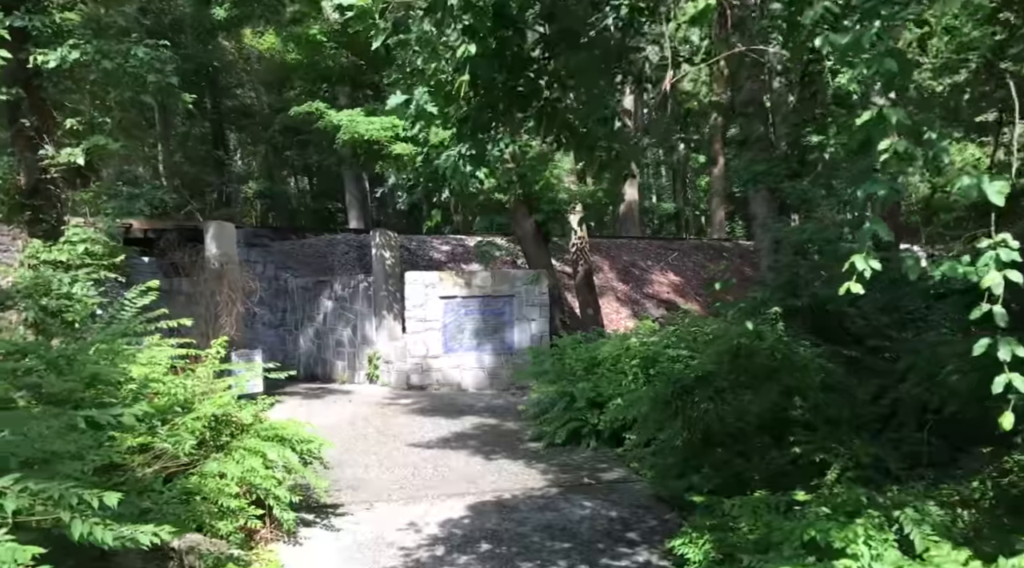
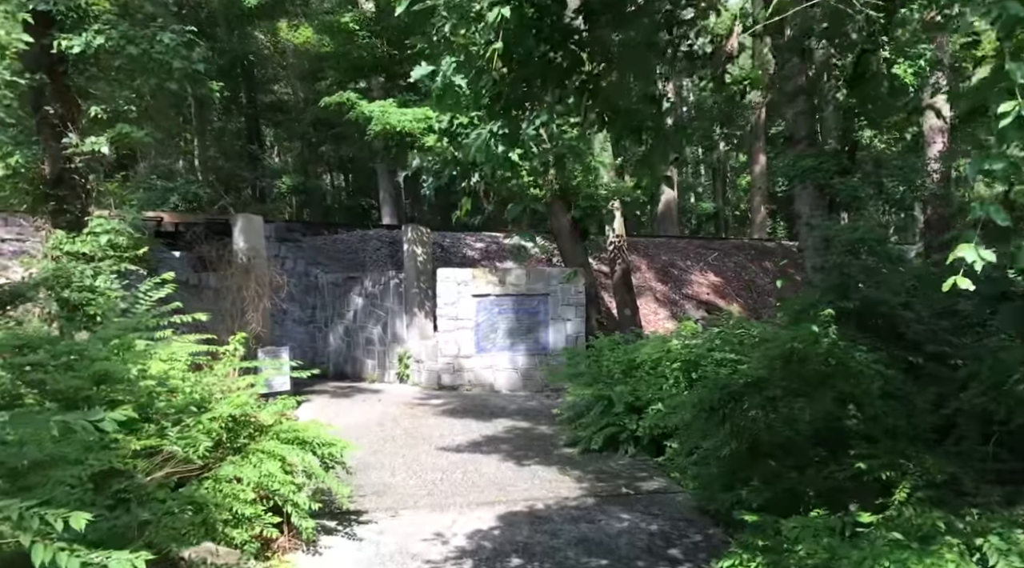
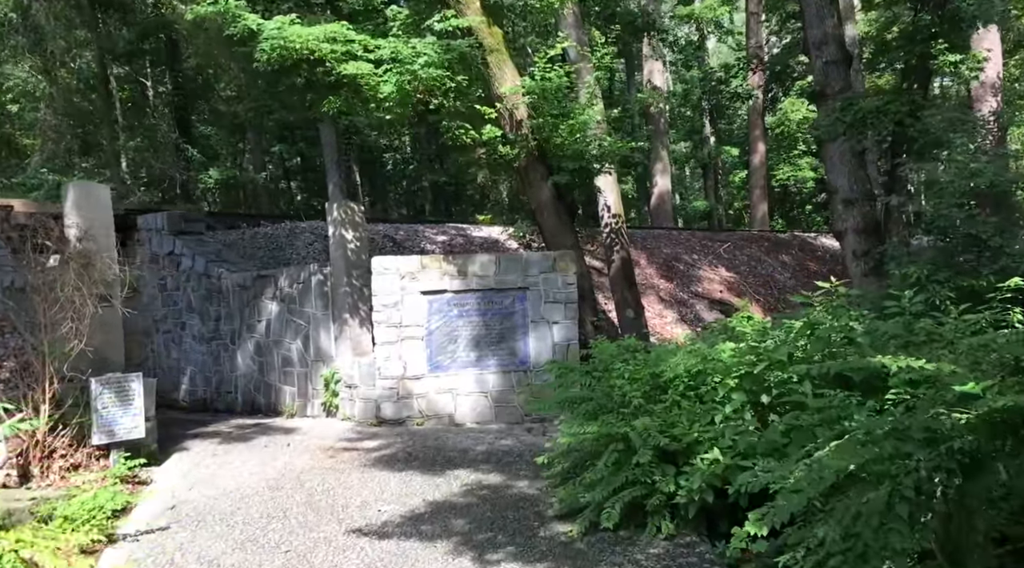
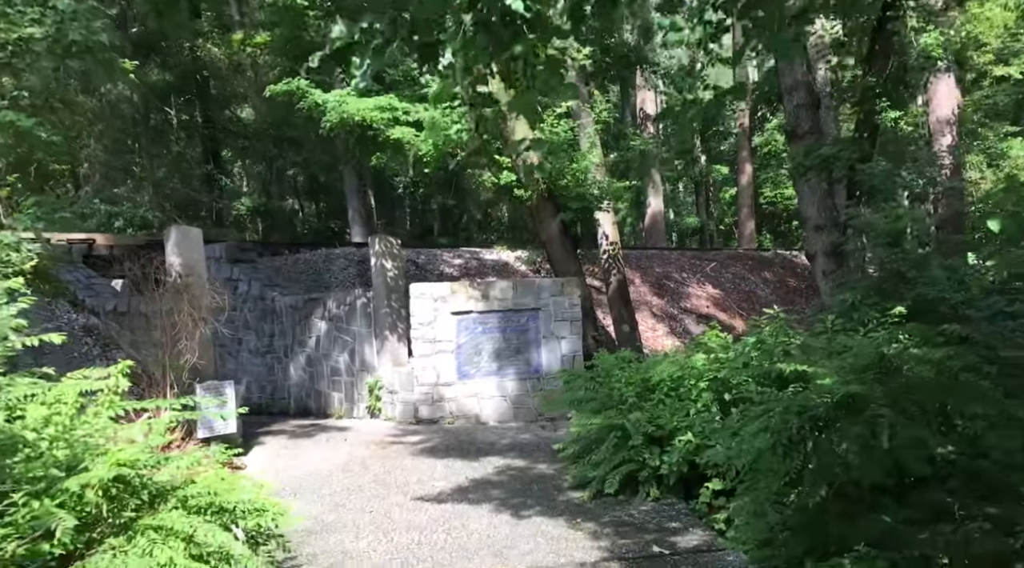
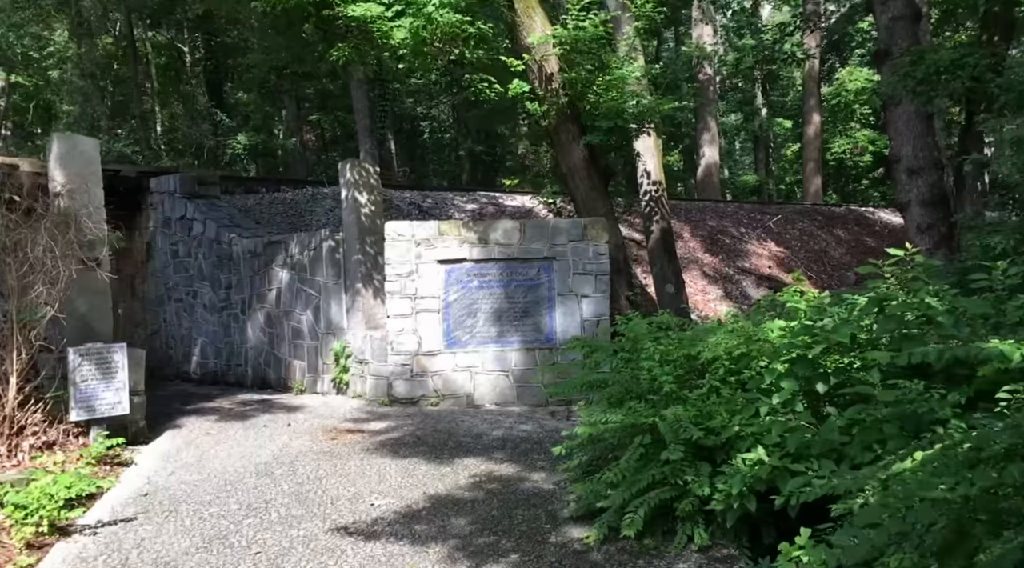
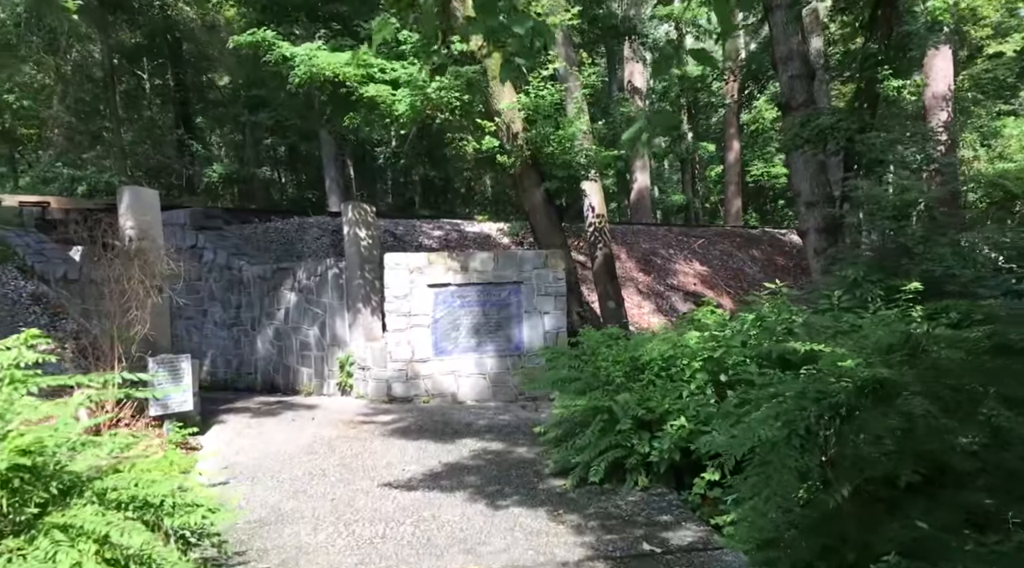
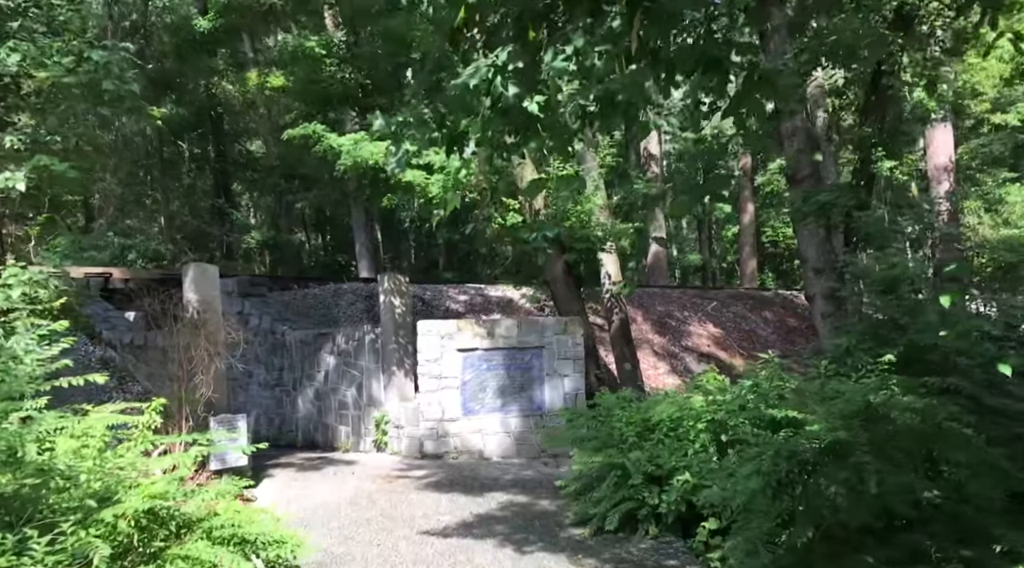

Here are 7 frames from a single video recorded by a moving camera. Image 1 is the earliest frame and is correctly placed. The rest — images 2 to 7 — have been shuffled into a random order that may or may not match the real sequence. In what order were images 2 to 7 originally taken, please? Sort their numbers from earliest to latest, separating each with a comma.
2, 7, 4, 6, 3, 5
